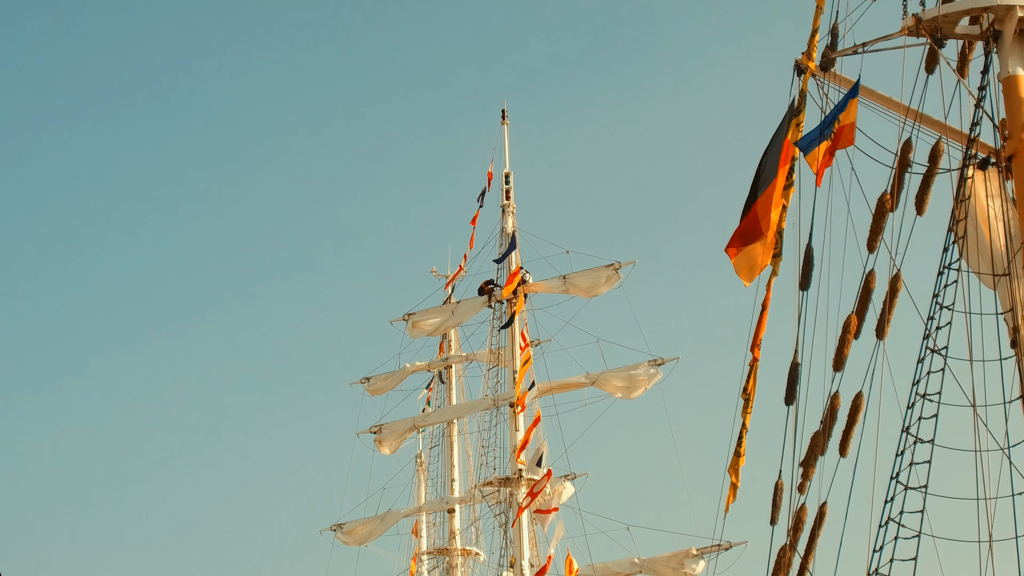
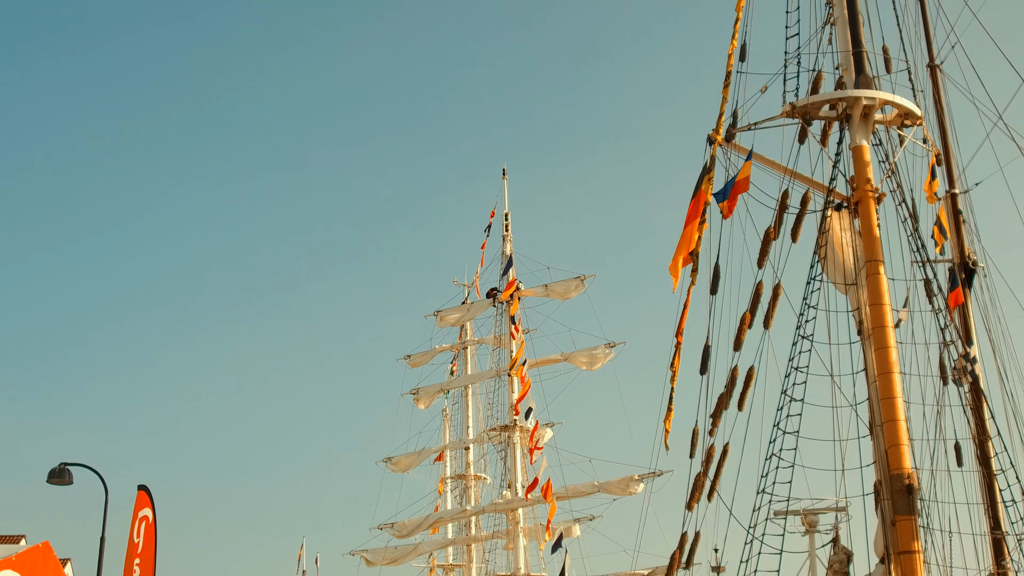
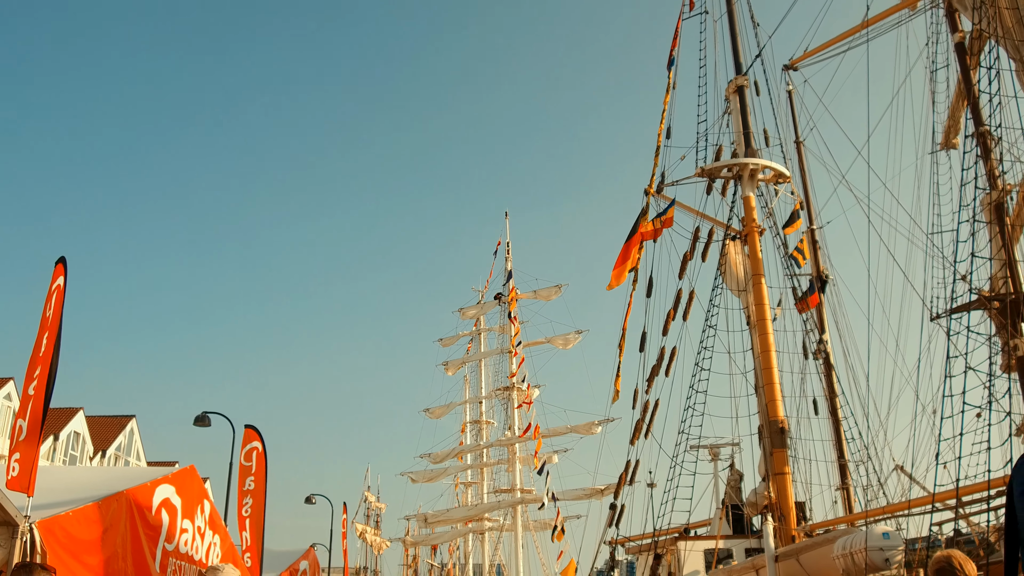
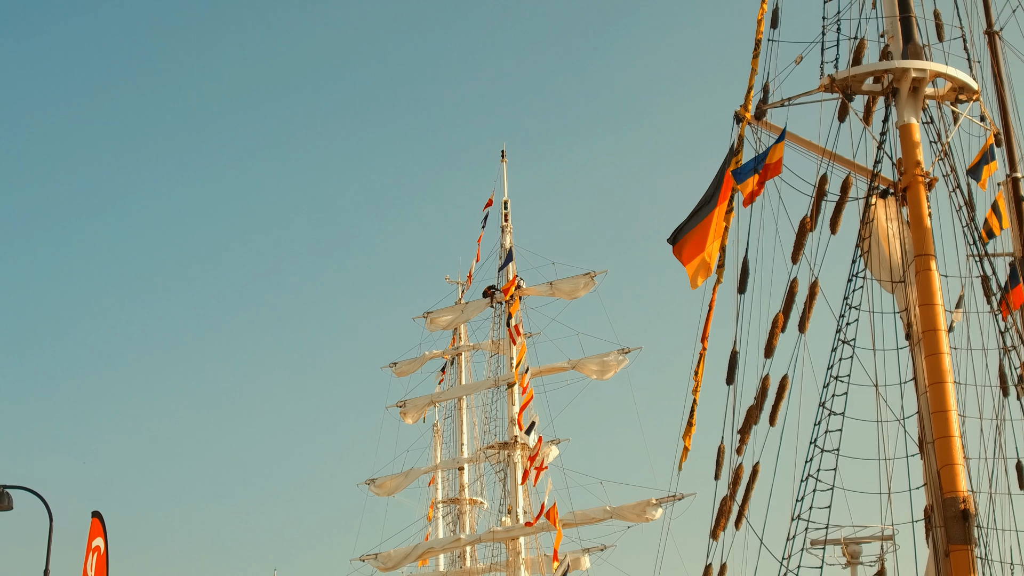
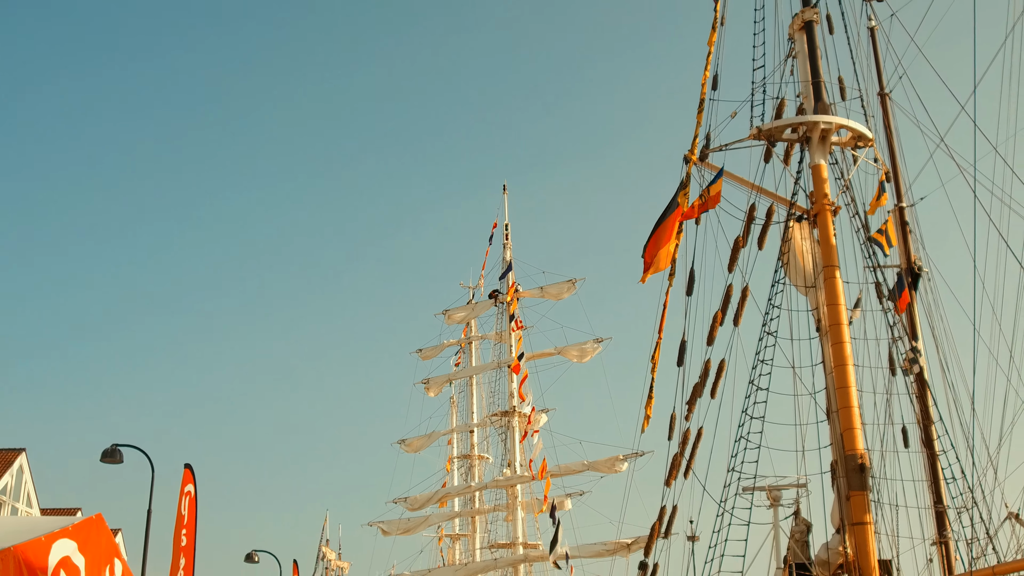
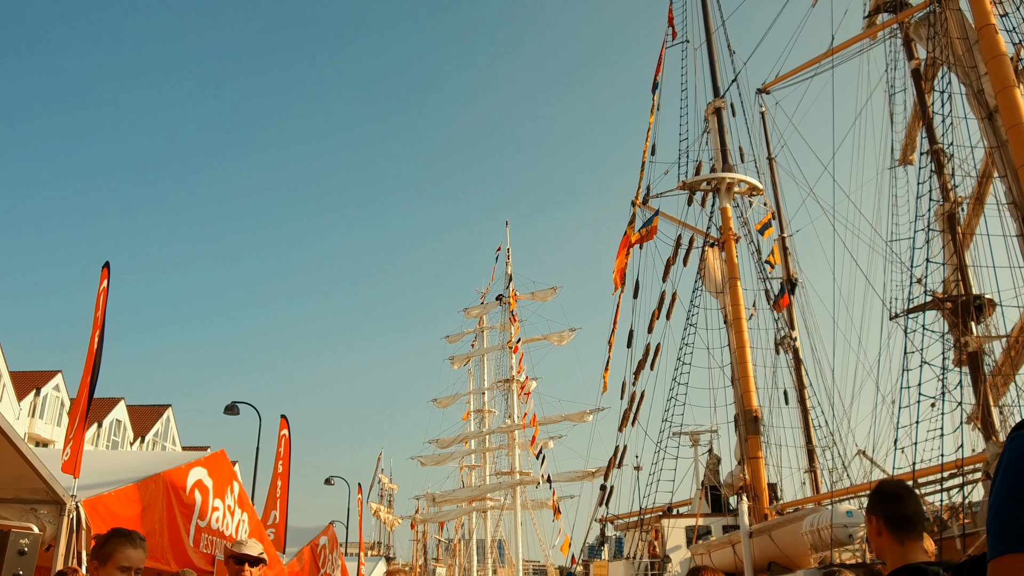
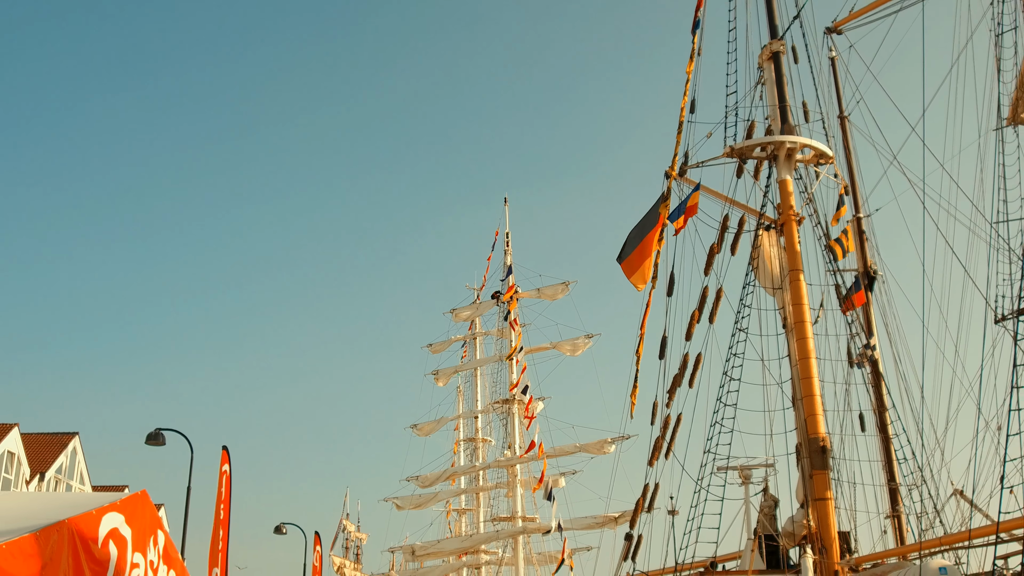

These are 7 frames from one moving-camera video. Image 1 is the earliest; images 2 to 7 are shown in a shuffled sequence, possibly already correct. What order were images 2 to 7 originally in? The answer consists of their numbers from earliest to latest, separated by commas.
4, 2, 5, 7, 3, 6
